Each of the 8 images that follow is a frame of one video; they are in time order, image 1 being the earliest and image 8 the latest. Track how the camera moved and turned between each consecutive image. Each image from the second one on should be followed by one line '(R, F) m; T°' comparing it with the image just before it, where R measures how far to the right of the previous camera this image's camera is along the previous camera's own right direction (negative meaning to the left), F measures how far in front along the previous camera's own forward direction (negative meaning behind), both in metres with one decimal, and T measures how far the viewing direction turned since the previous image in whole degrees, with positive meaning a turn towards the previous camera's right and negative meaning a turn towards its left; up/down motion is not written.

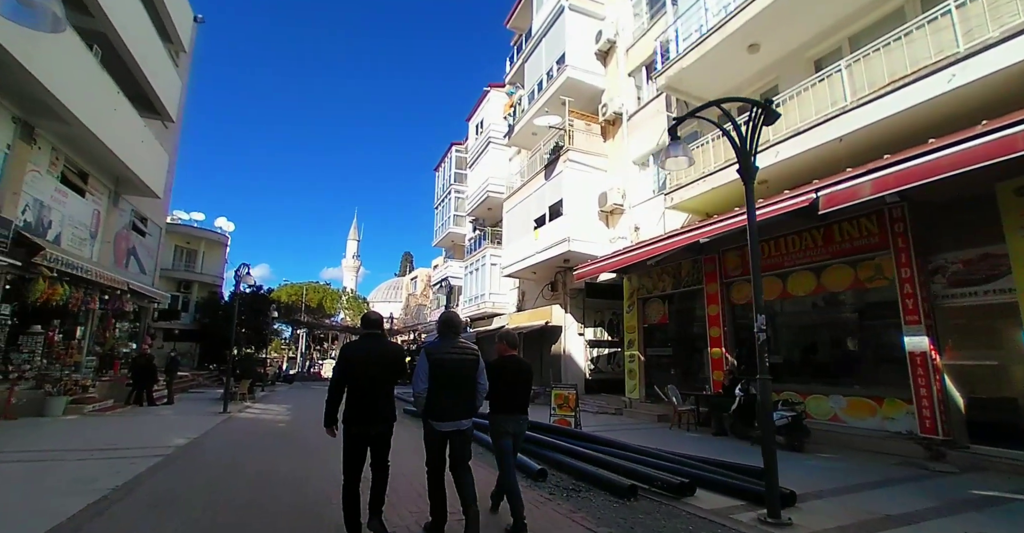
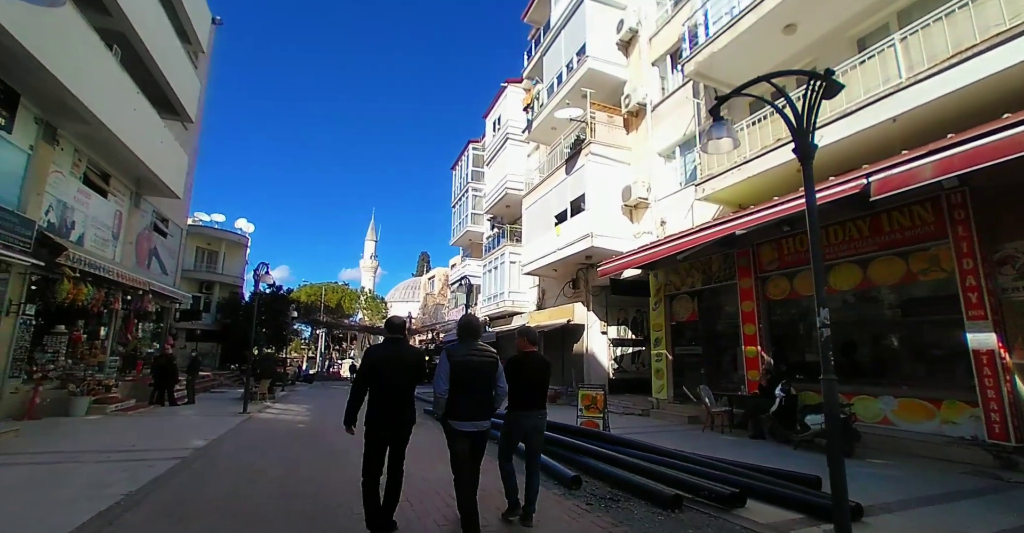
(-0.2, +0.4) m; -2°
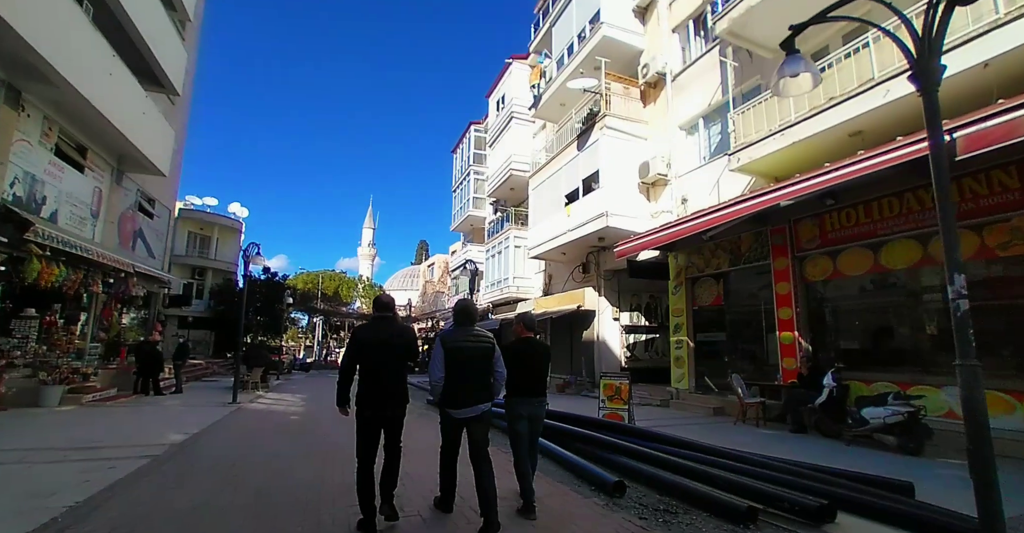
(-0.3, +0.9) m; 0°
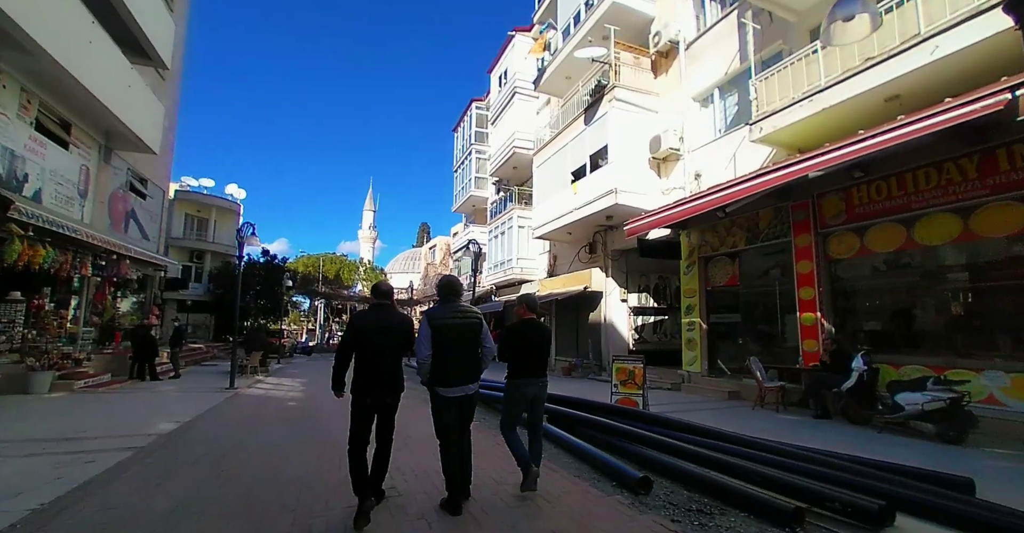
(-0.1, +0.5) m; 0°
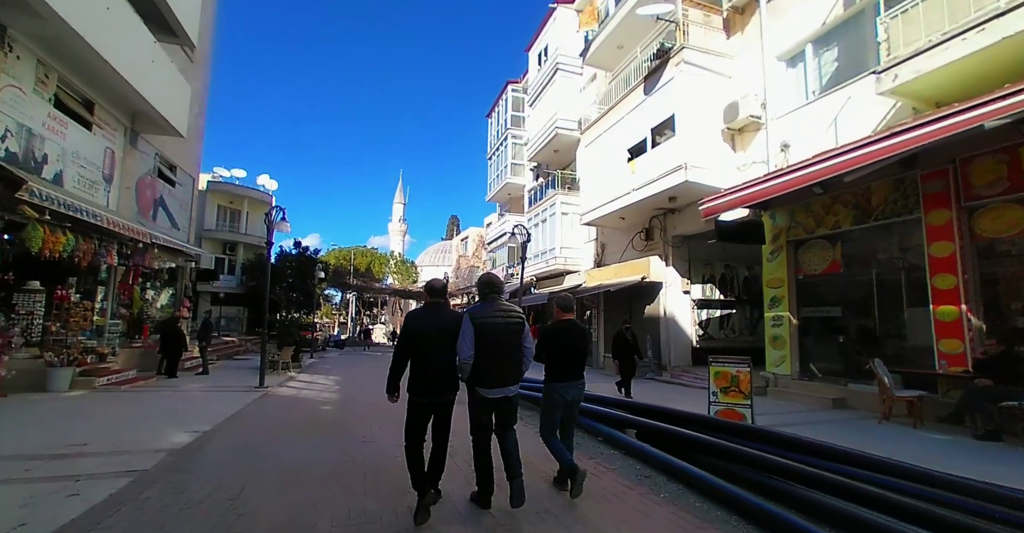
(-0.7, +1.3) m; -3°
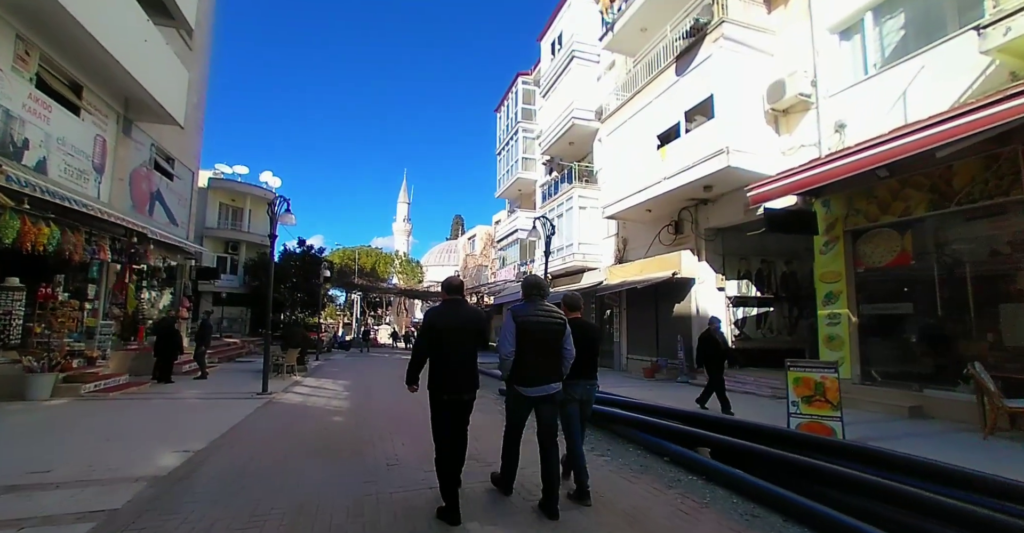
(-0.5, +0.9) m; 0°
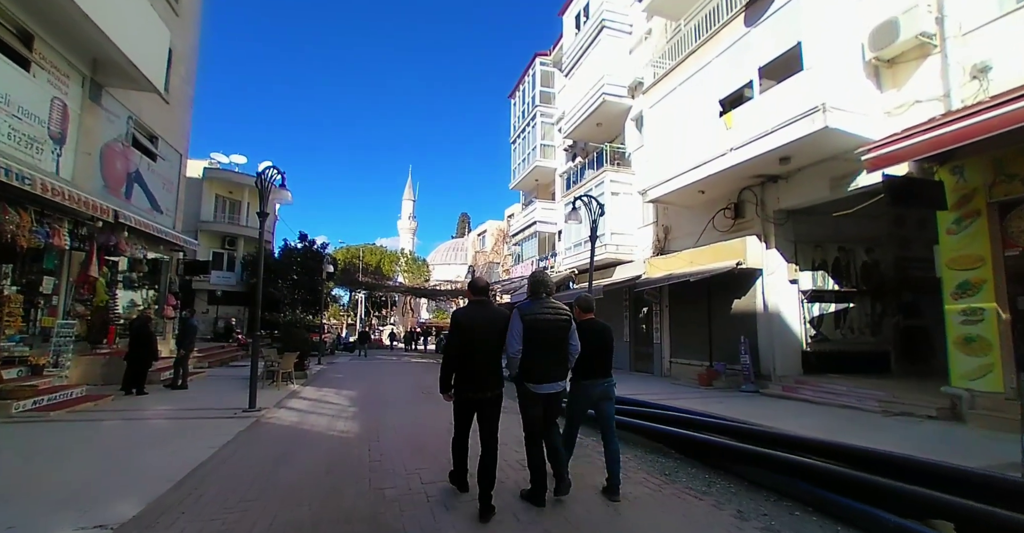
(-0.7, +1.9) m; 0°
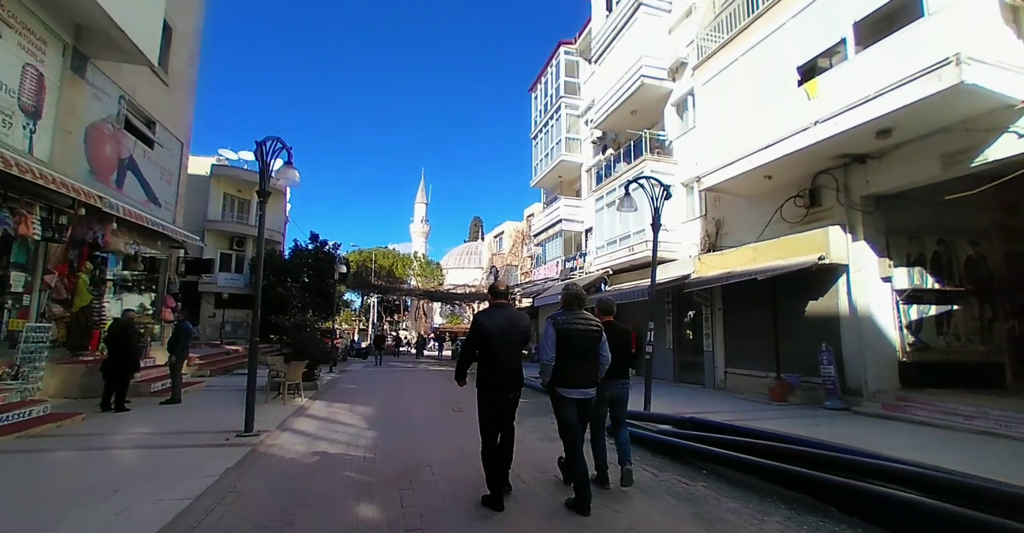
(-0.6, +1.5) m; -1°
